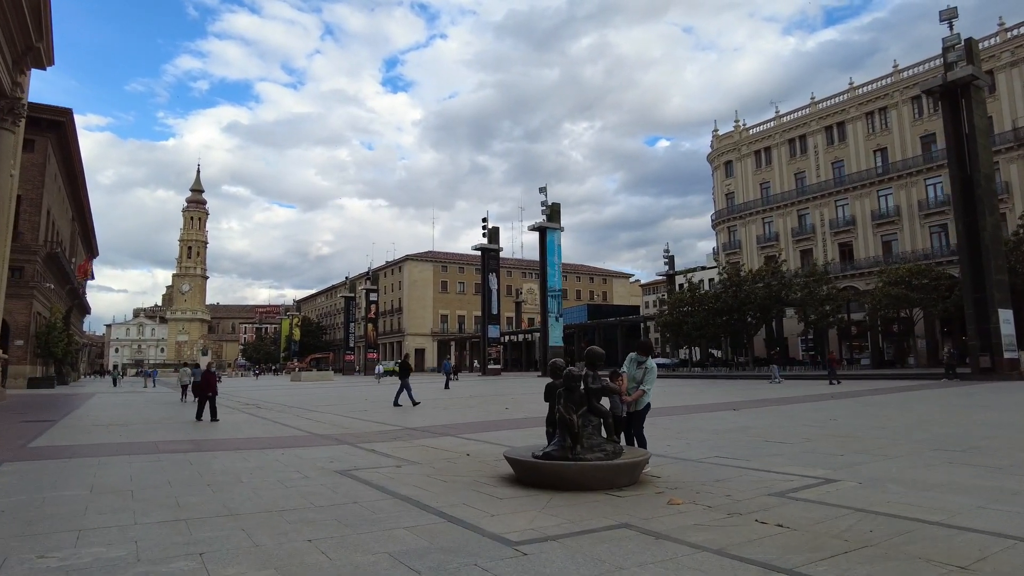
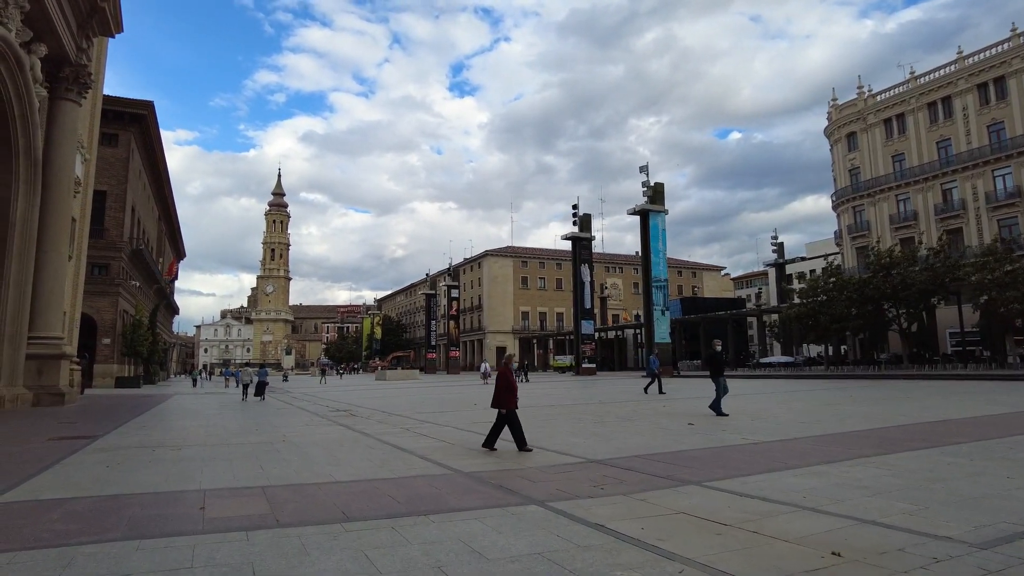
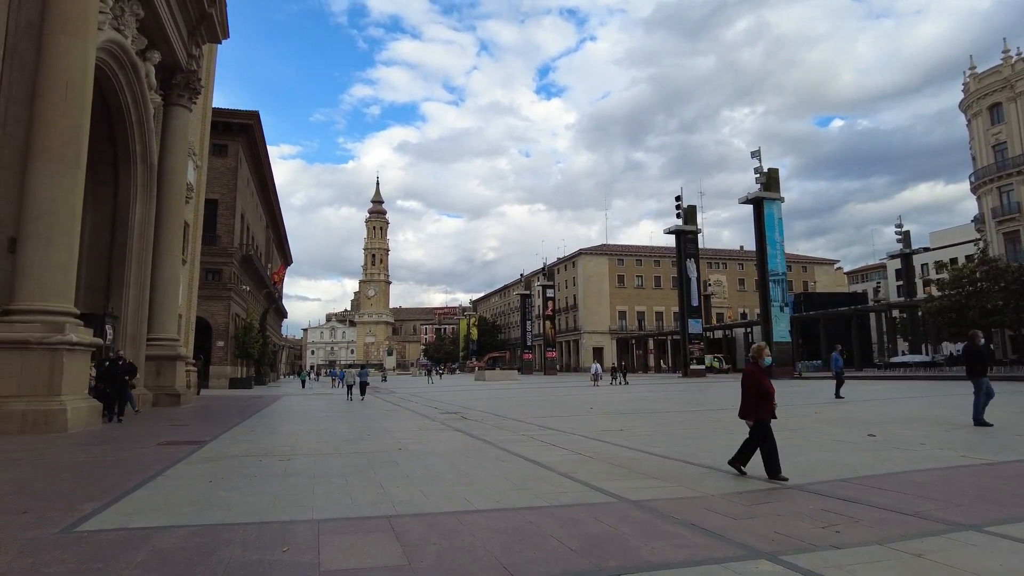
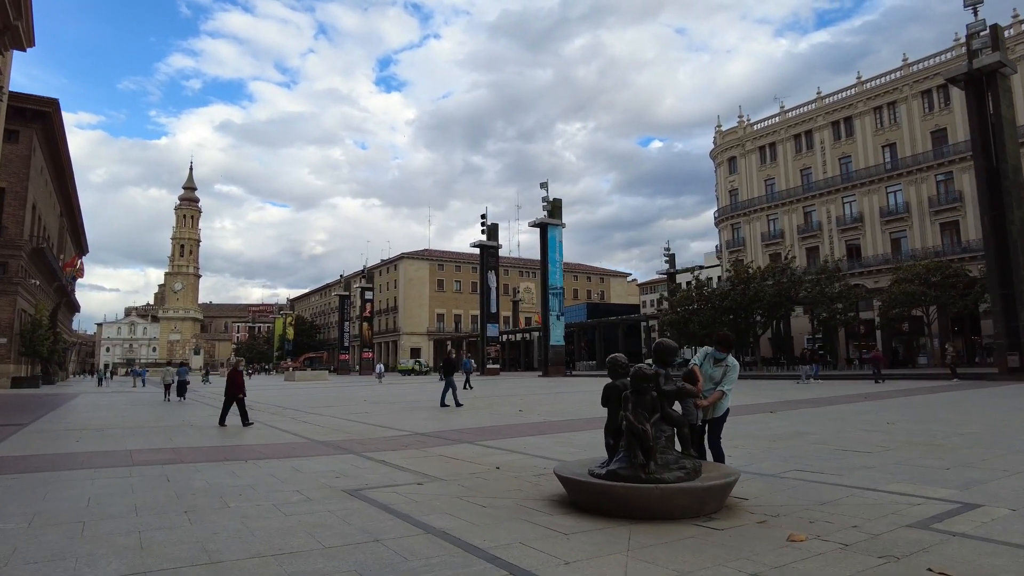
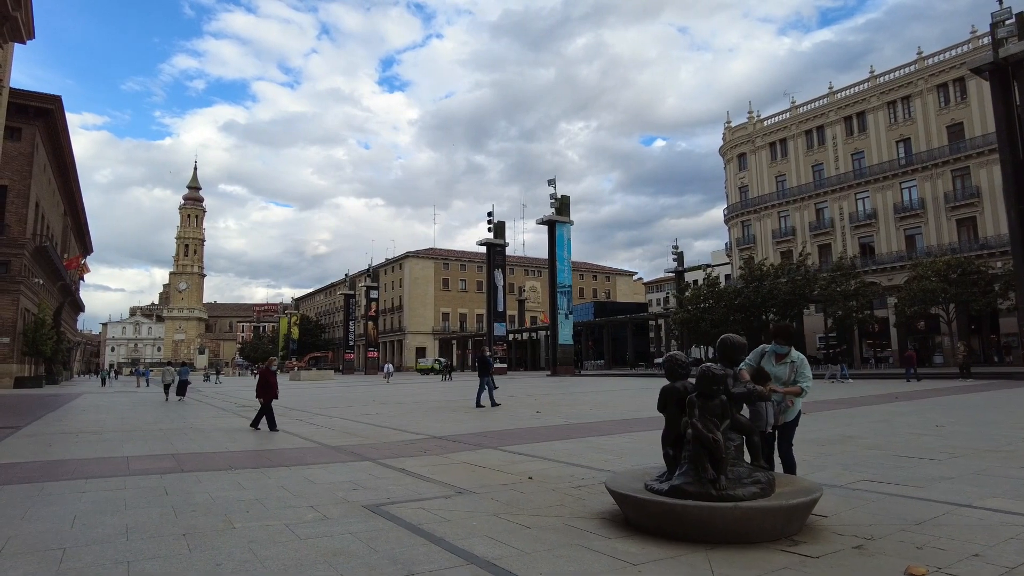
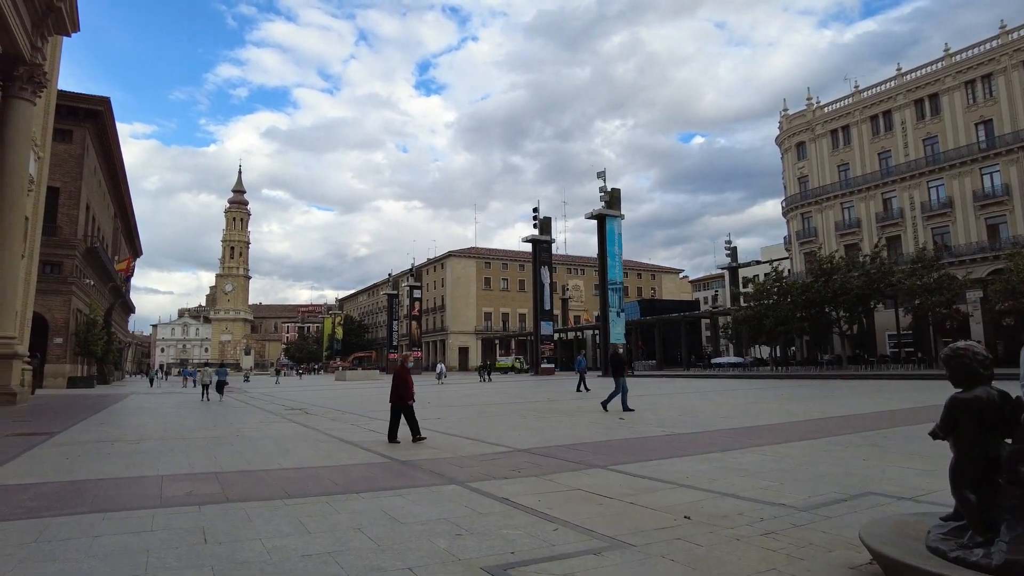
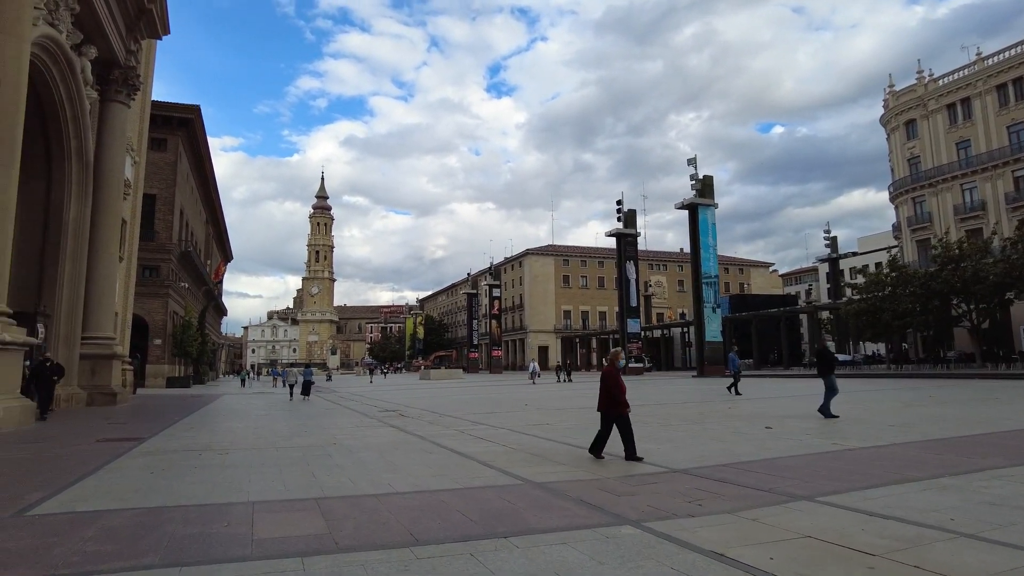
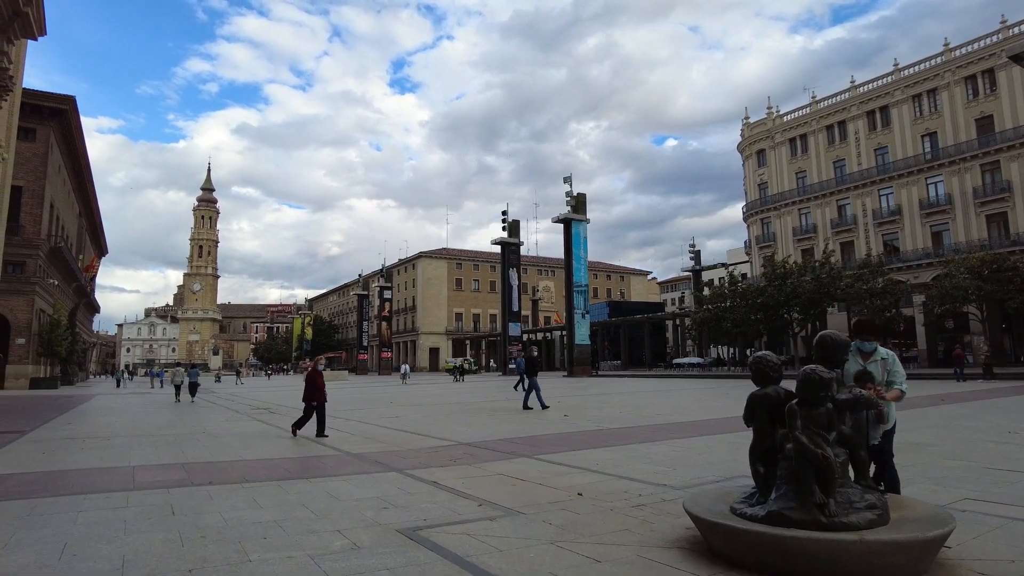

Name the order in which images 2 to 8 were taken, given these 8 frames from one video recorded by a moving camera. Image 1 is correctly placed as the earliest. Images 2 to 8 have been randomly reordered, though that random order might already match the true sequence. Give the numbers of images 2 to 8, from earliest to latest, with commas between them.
4, 5, 8, 6, 2, 7, 3
